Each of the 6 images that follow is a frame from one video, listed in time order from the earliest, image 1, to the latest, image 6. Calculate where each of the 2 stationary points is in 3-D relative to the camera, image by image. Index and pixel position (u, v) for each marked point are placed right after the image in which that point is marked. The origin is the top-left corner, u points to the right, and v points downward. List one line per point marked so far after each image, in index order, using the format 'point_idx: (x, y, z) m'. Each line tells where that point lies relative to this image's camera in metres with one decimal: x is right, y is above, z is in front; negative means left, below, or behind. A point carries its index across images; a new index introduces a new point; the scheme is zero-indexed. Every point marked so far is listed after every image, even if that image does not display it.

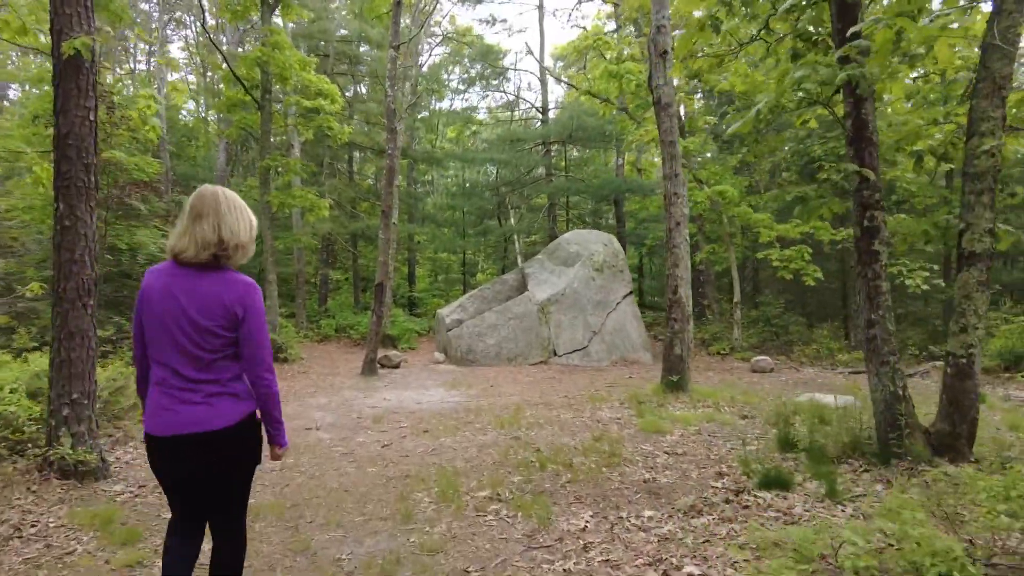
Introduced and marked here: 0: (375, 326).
0: (-2.3, -0.7, +10.9) m
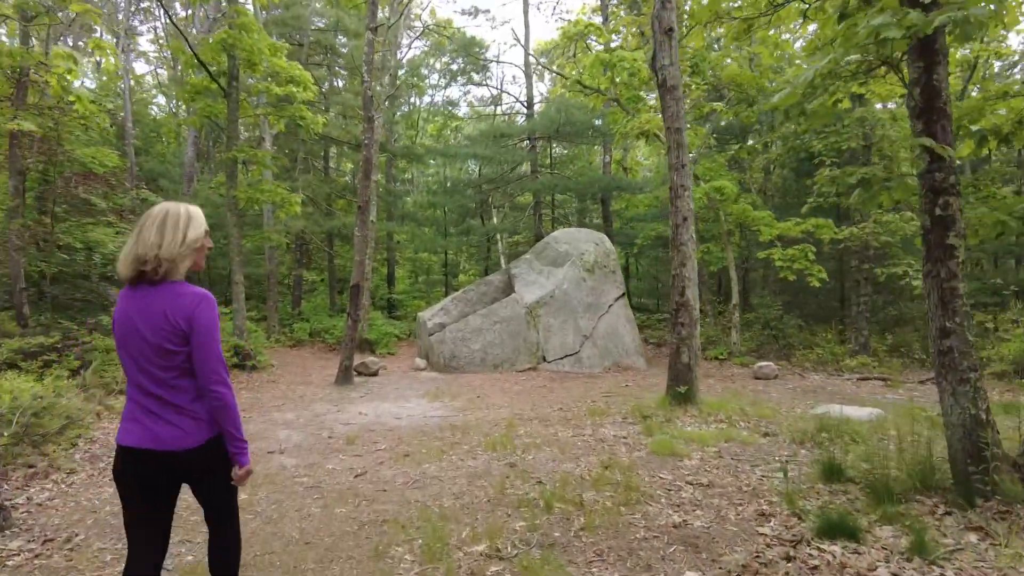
0: (-2.5, -0.7, +10.0) m
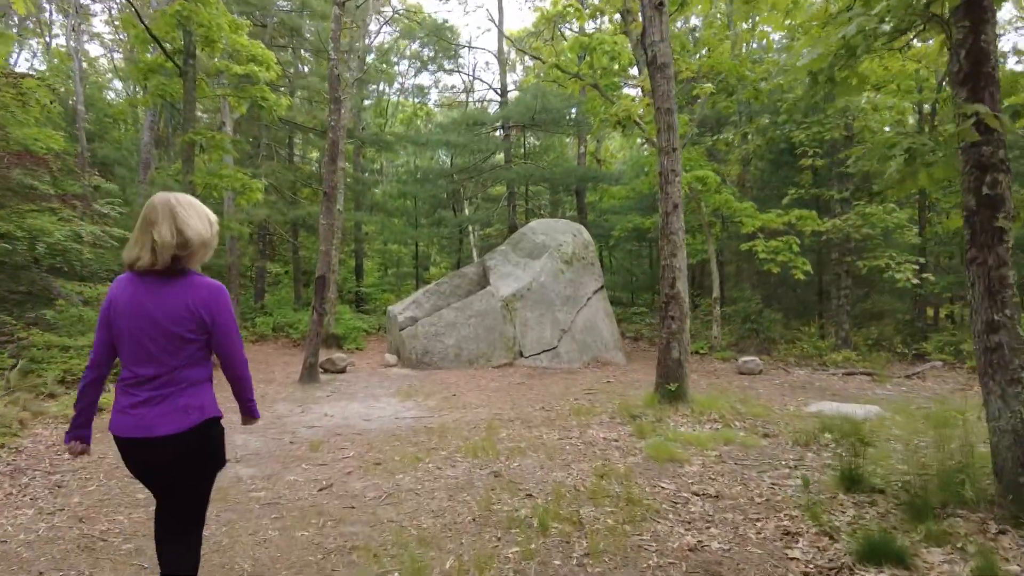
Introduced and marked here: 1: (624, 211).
0: (-2.9, -0.6, +9.4) m
1: (+3.2, +2.2, +18.2) m
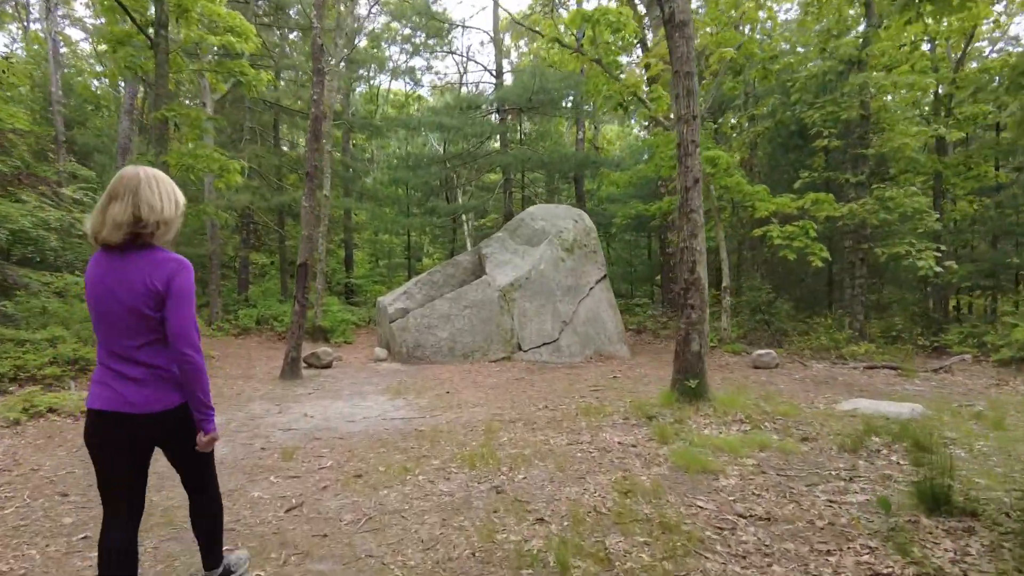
0: (-2.9, -0.4, +8.7) m
1: (+3.0, +2.4, +17.5) m
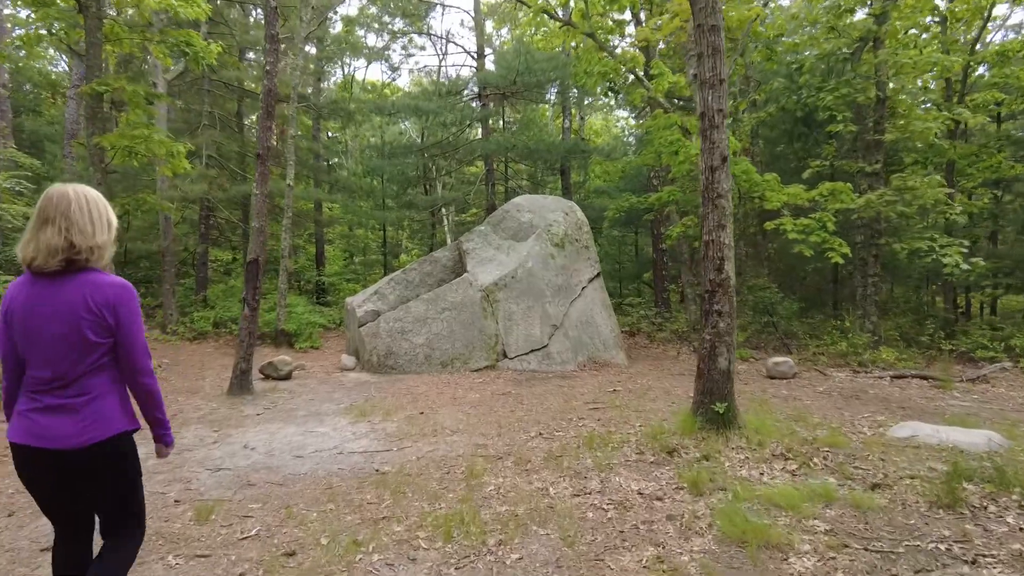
0: (-3.1, -0.4, +7.5) m
1: (+2.6, +2.5, +16.5) m
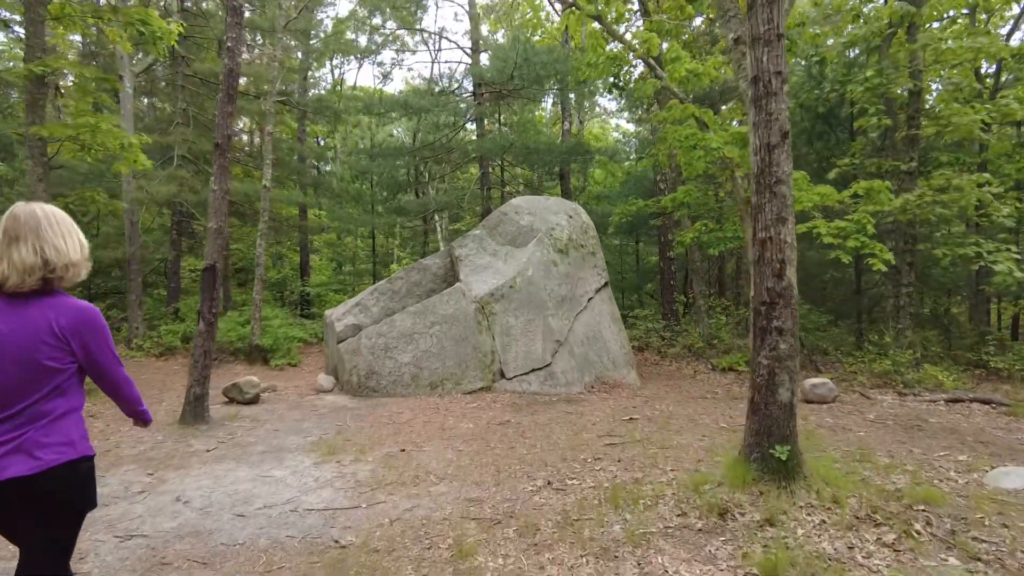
0: (-3.1, -0.5, +6.4) m
1: (+2.5, +2.2, +15.5) m
